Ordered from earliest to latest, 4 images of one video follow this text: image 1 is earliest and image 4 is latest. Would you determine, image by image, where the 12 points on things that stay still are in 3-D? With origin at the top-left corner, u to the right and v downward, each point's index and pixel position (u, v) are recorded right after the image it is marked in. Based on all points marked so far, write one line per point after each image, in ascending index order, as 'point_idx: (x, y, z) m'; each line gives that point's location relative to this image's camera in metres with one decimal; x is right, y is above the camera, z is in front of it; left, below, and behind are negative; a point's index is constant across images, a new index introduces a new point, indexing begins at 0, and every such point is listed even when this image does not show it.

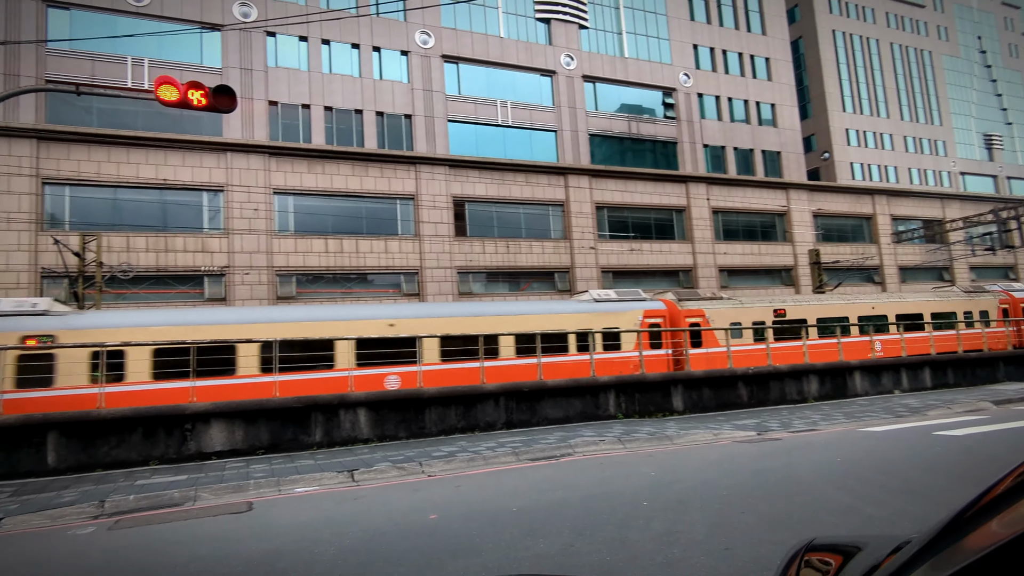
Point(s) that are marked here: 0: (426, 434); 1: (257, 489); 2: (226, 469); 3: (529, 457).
0: (-1.6, -2.6, +11.0) m
1: (-3.1, -2.5, +7.5) m
2: (-4.1, -2.6, +8.7) m
3: (+0.2, -2.4, +8.8) m
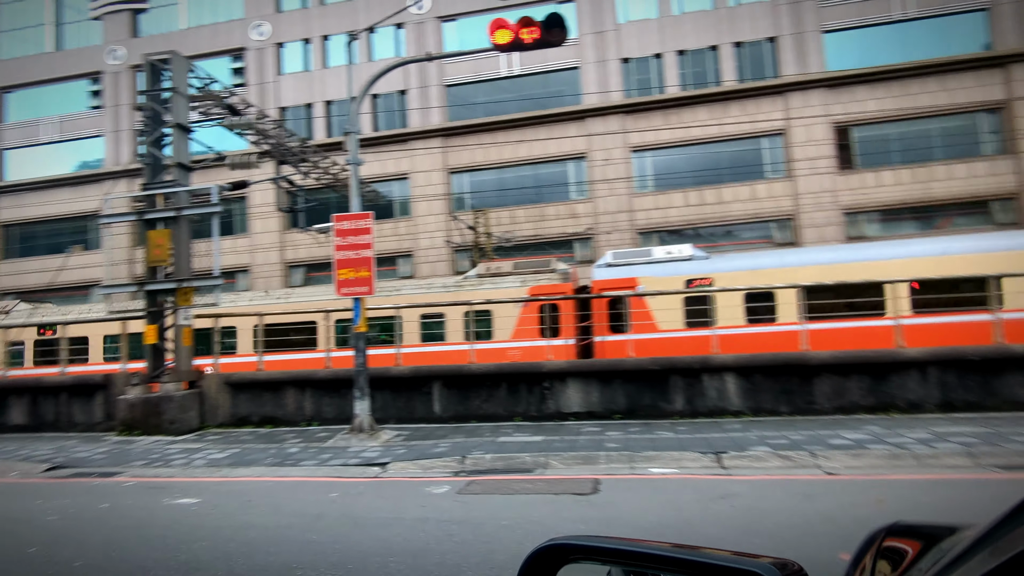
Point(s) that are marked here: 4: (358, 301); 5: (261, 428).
0: (+4.3, -1.7, +8.5) m
1: (+1.0, -1.9, +6.5) m
2: (+0.9, -1.9, +8.1) m
3: (+4.5, -1.6, +5.7) m
4: (-2.3, -0.2, +9.1) m
5: (-4.3, -2.4, +10.4) m
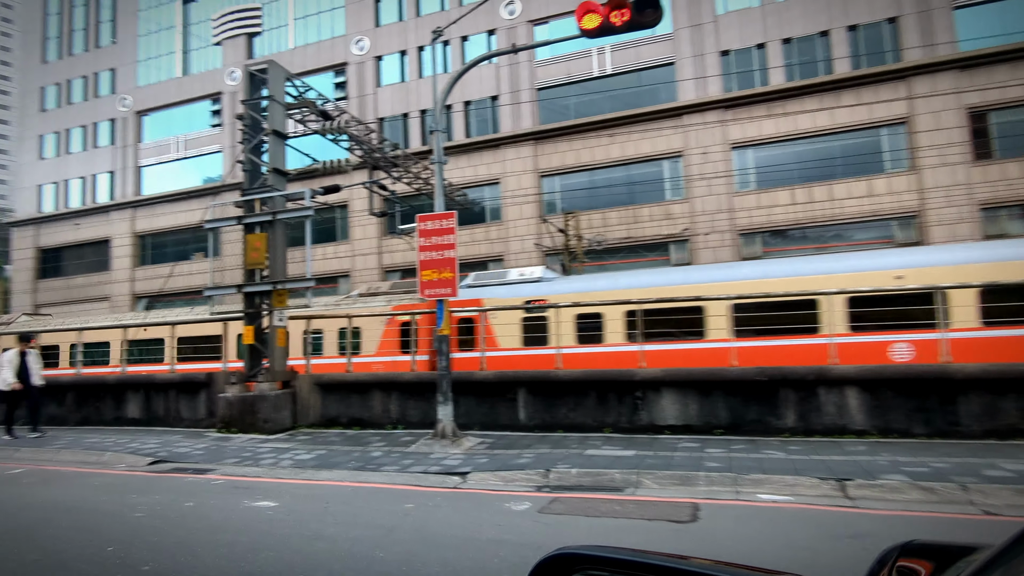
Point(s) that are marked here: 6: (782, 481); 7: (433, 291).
0: (+5.4, -1.7, +7.3) m
1: (+1.9, -1.9, +5.8) m
2: (+2.0, -1.9, +7.4) m
3: (+5.2, -1.6, +4.5) m
4: (-1.0, -0.2, +8.9) m
5: (-2.8, -2.4, +10.4) m
6: (+2.5, -1.8, +5.7) m
7: (-1.1, 0.0, +8.8) m
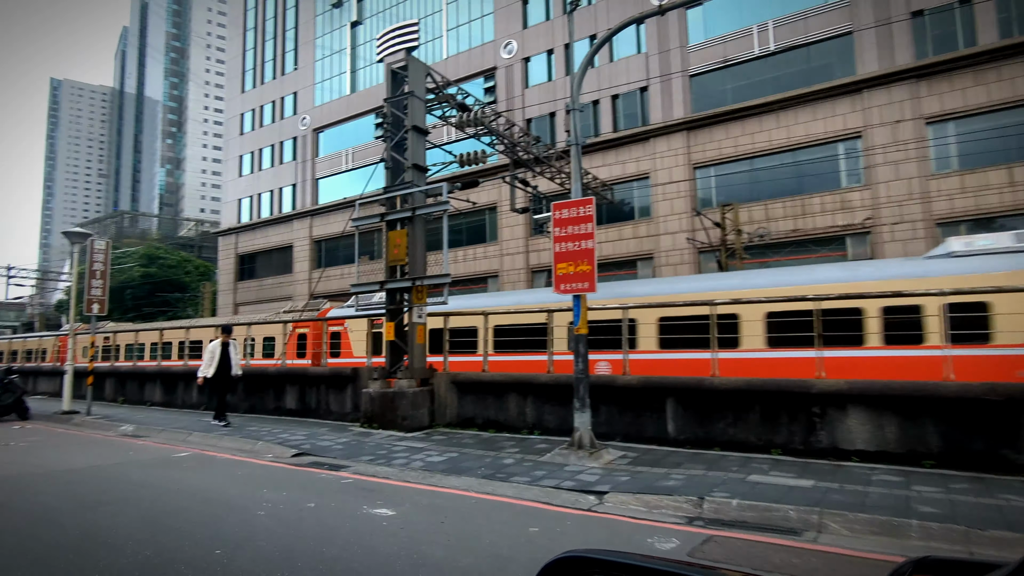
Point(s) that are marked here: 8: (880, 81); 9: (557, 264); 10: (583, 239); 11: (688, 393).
0: (+6.7, -1.7, +5.0) m
1: (+2.9, -1.8, +4.3) m
2: (+3.4, -1.9, +5.8) m
3: (+5.9, -1.6, +2.3) m
4: (+0.9, -0.2, +8.1) m
5: (-0.4, -2.4, +10.0) m
6: (+3.5, -1.7, +4.1) m
7: (+0.7, 0.0, +8.0) m
8: (+12.0, +7.0, +19.9) m
9: (+0.6, +0.3, +8.1) m
10: (+0.9, +0.6, +7.9) m
11: (+2.3, -1.3, +7.9) m
